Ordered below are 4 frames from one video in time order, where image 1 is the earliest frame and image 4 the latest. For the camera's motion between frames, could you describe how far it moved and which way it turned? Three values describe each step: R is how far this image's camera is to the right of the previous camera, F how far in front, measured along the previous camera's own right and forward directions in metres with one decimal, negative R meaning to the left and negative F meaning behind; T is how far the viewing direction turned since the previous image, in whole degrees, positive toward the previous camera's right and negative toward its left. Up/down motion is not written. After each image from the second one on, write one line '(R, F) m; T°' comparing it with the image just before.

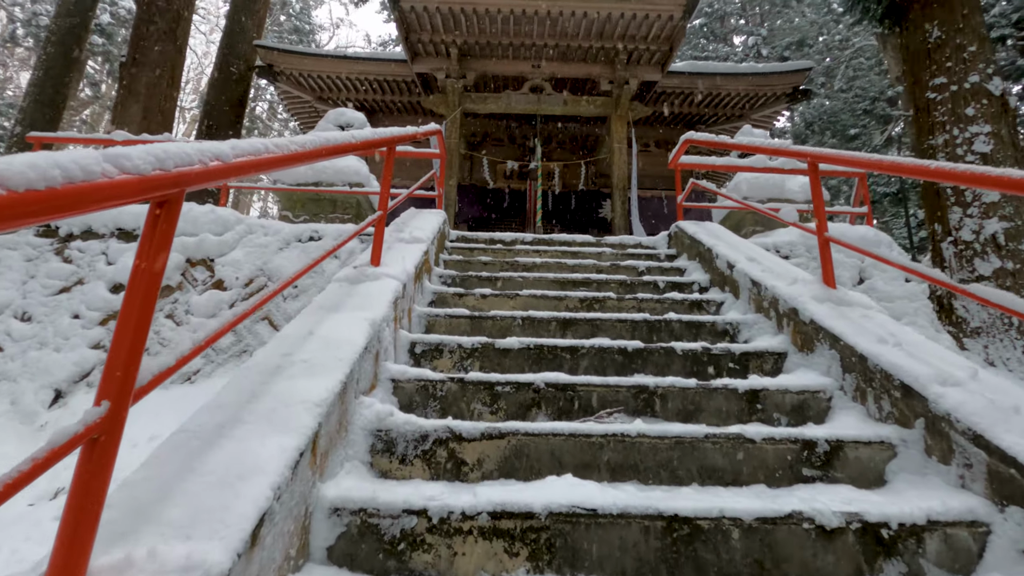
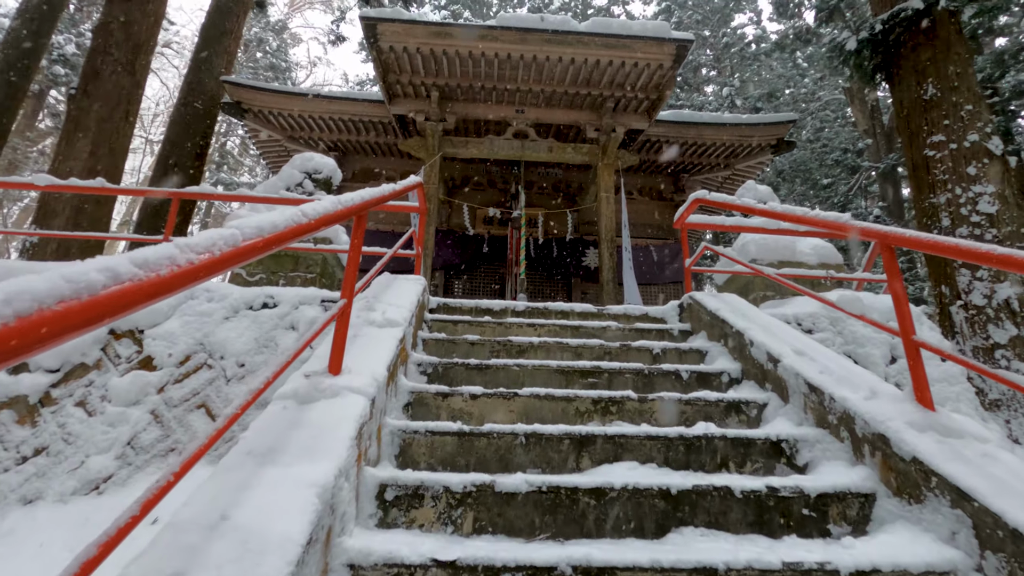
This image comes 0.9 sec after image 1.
(-0.1, +0.6) m; +3°
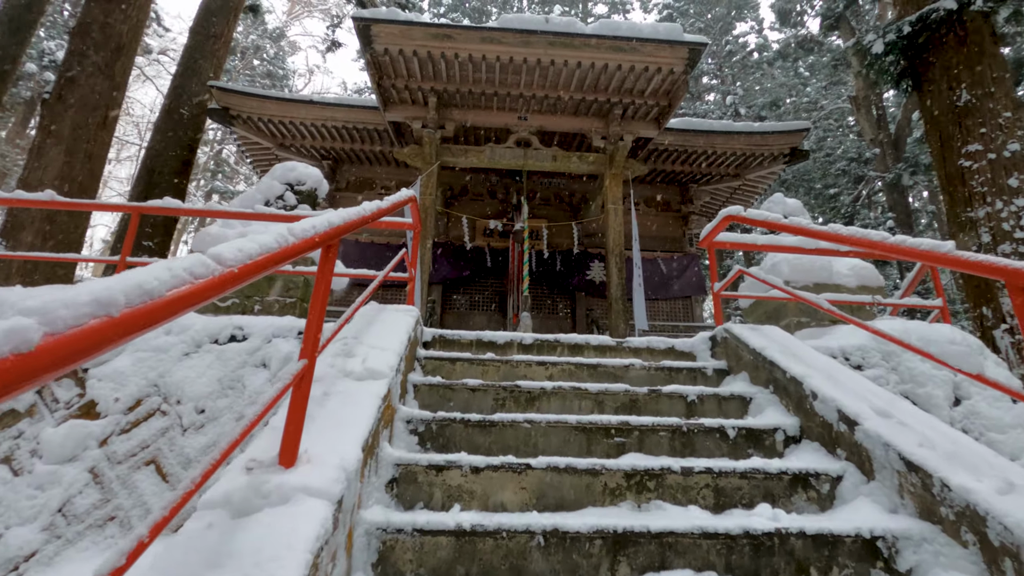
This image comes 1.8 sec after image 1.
(0.0, +0.5) m; 0°
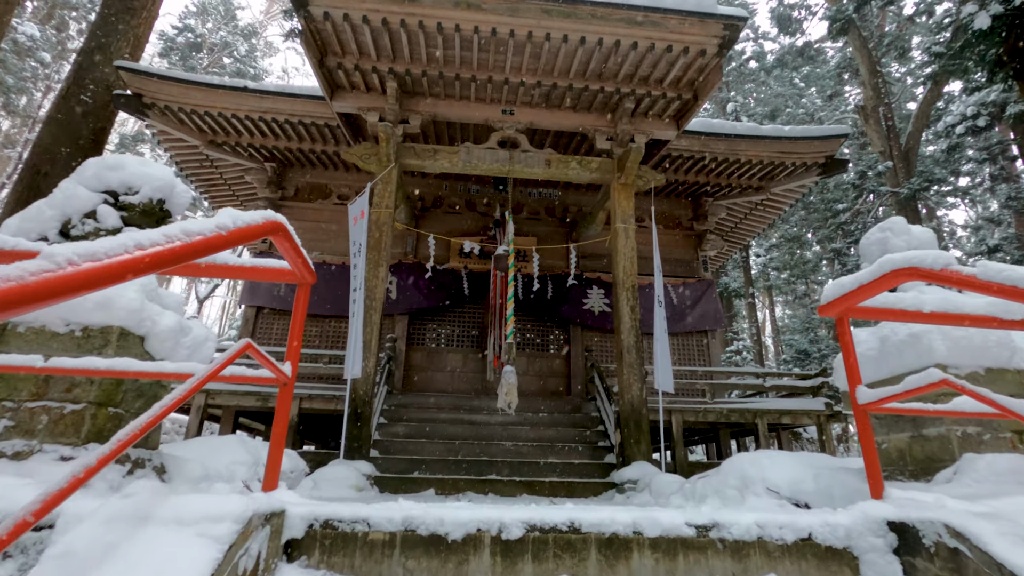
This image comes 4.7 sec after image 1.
(0.0, +1.7) m; +2°
